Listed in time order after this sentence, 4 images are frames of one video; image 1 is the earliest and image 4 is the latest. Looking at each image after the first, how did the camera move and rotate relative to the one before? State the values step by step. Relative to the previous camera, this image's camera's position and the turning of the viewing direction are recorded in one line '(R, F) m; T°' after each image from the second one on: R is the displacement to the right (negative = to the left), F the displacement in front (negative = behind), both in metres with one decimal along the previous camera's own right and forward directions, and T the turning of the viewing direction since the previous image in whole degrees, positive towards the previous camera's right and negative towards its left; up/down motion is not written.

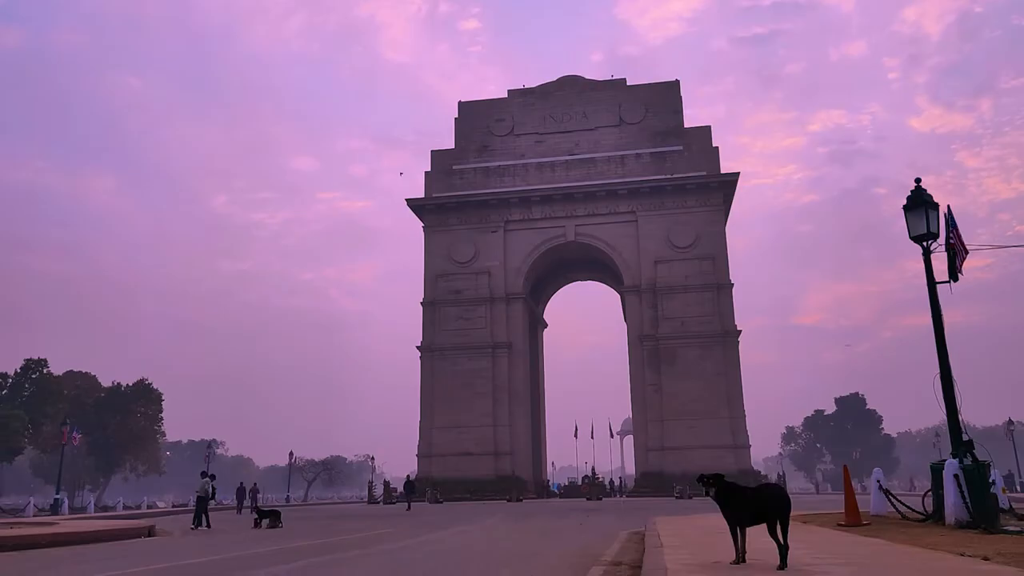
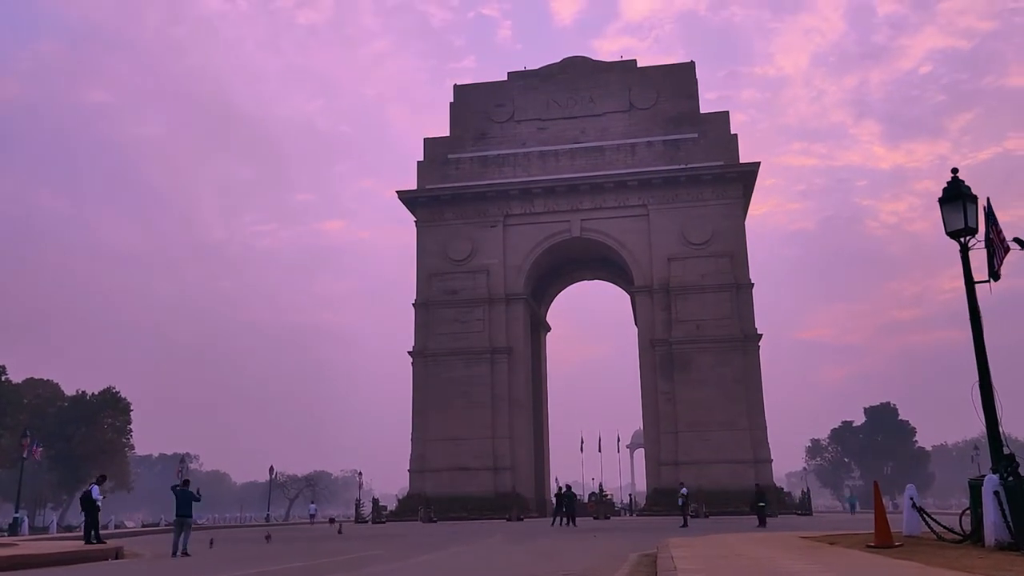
(+0.2, +3.4) m; 0°
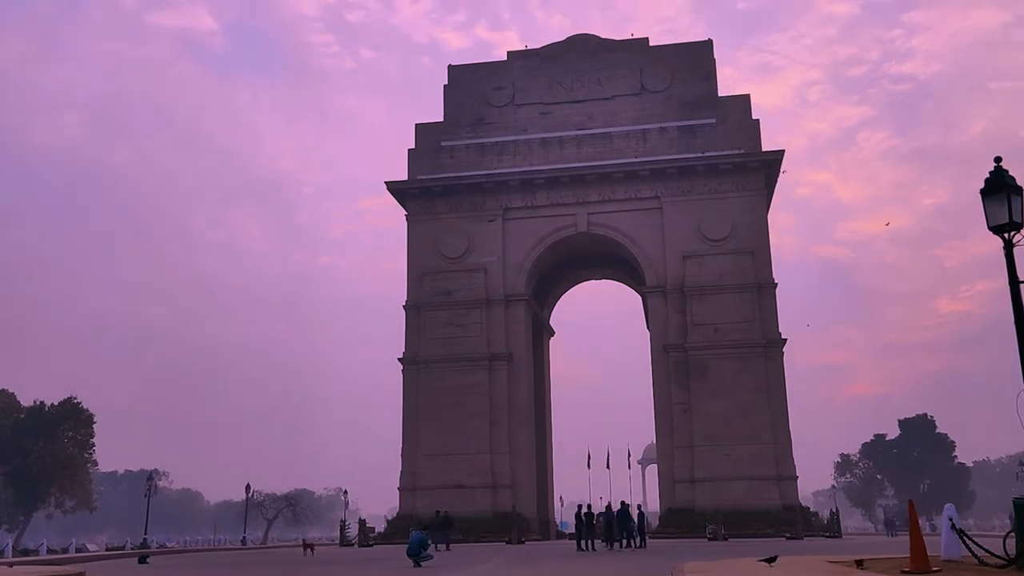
(+0.2, +3.3) m; 0°
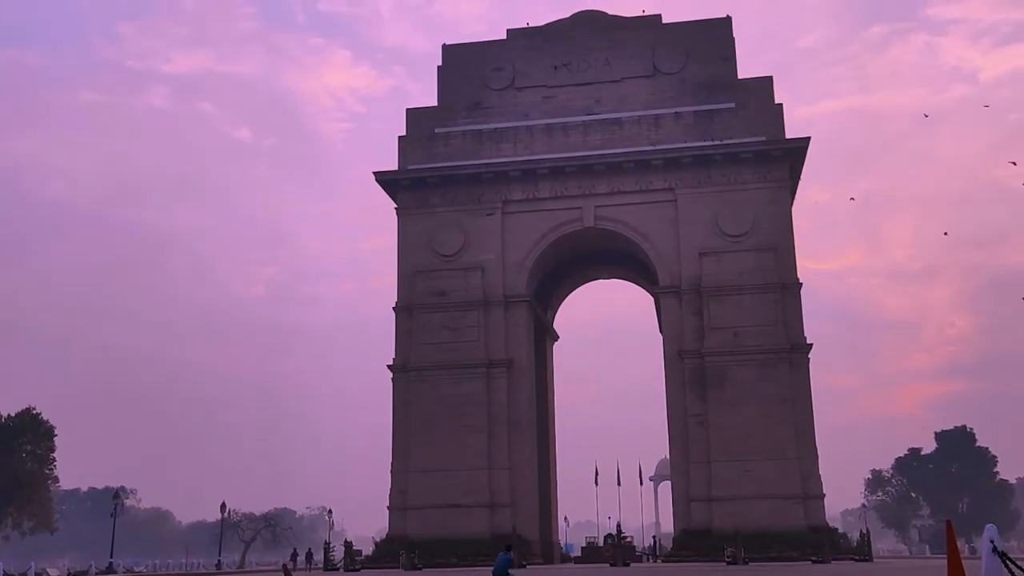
(+0.1, +2.9) m; 0°
